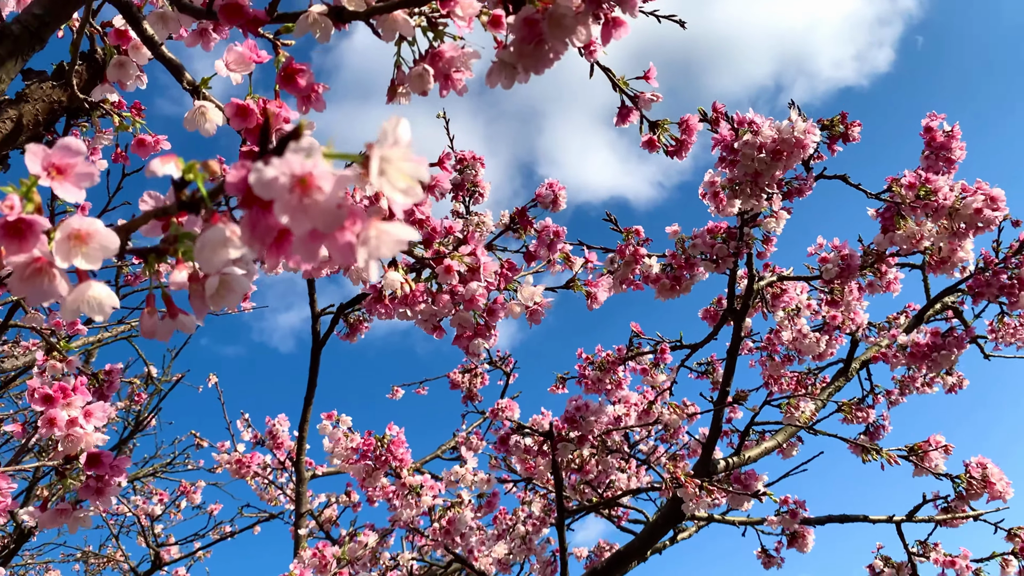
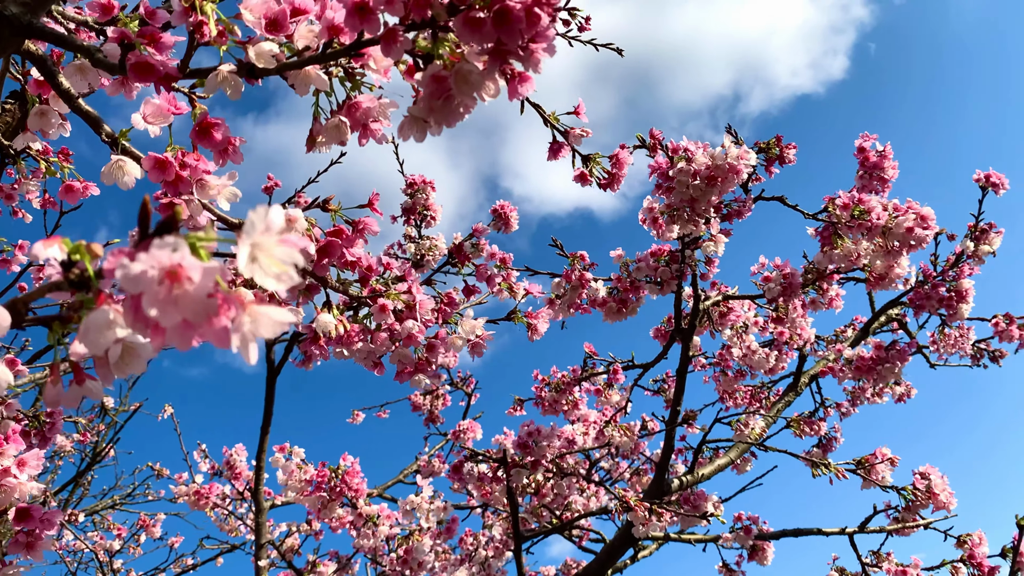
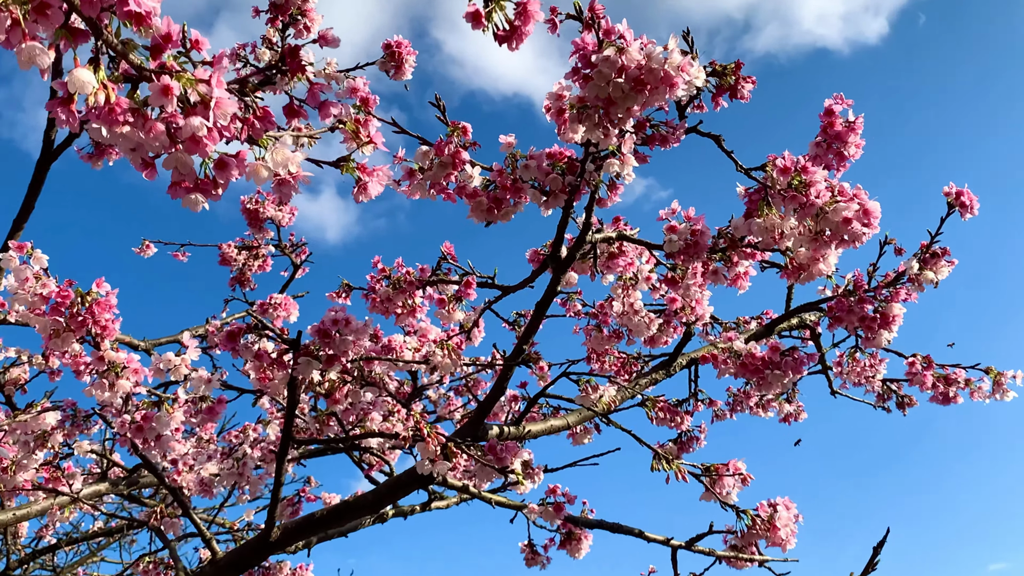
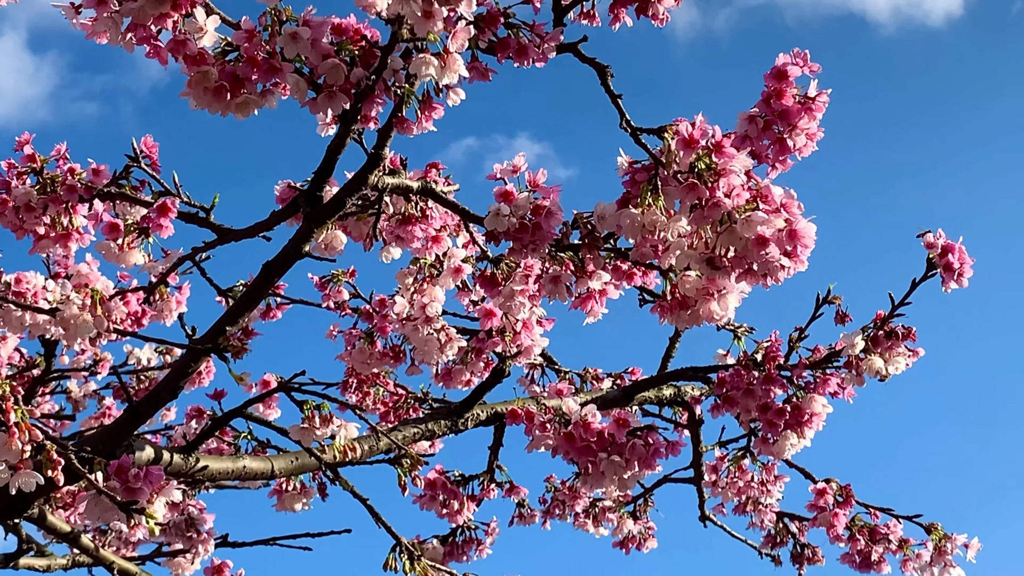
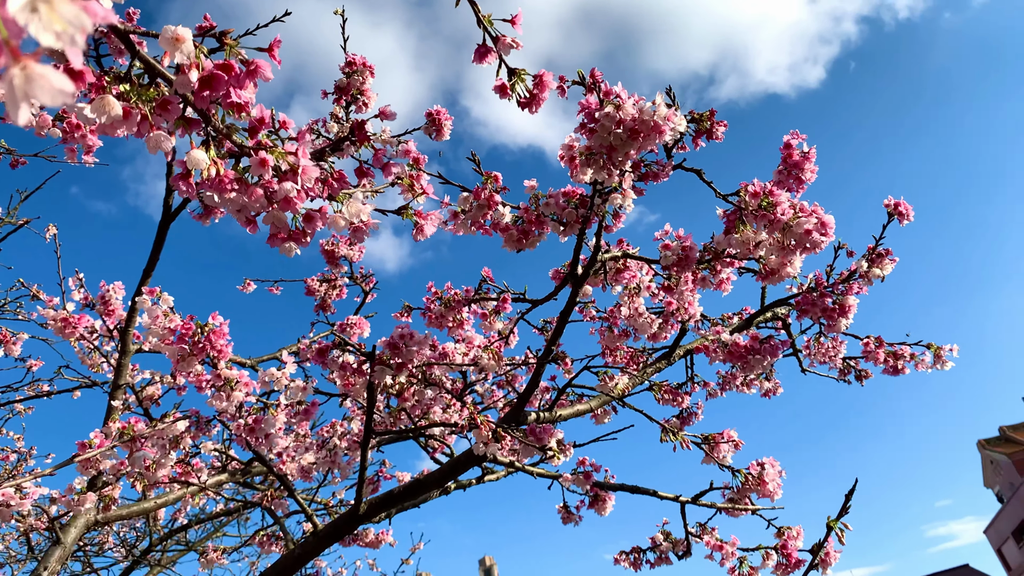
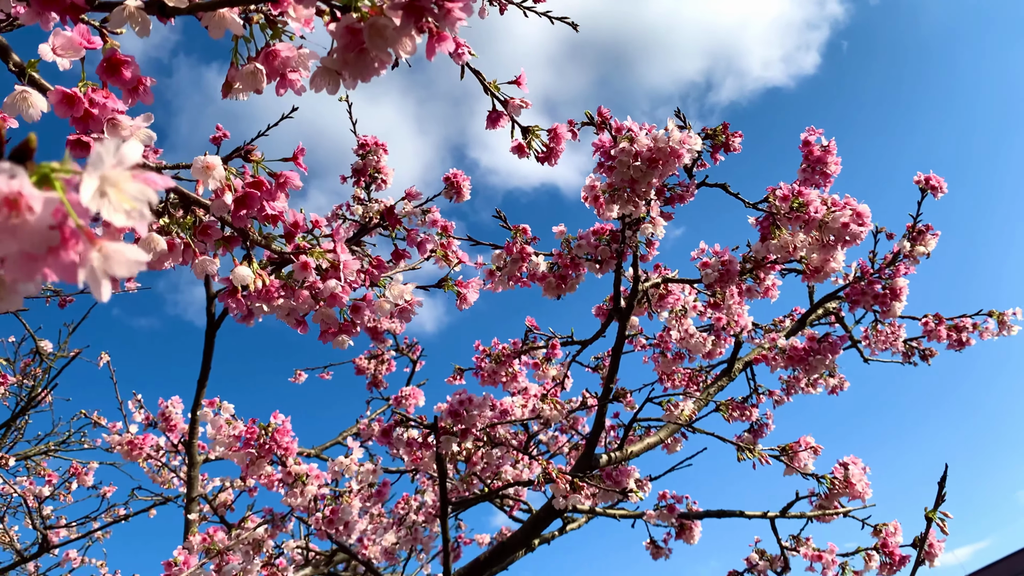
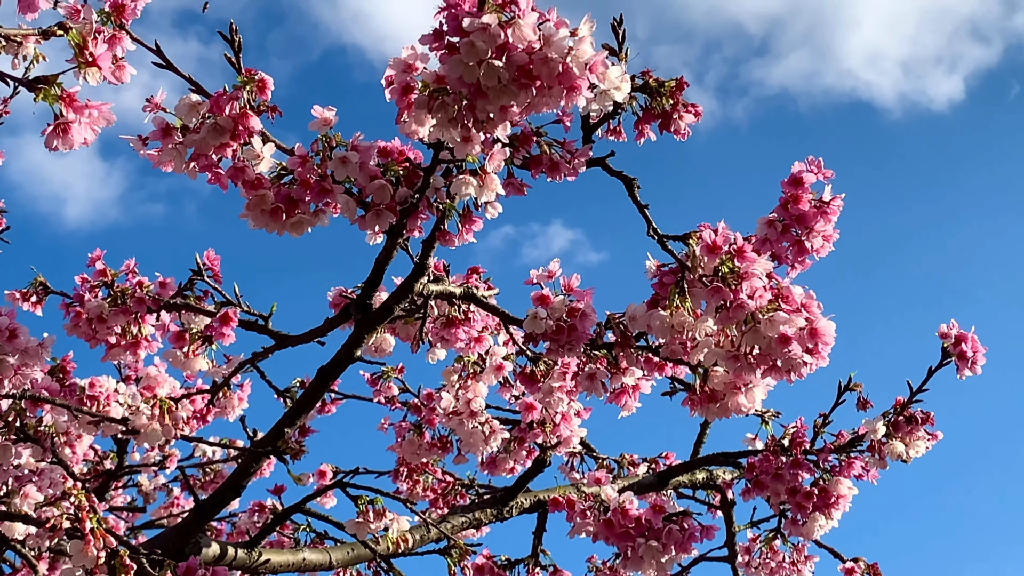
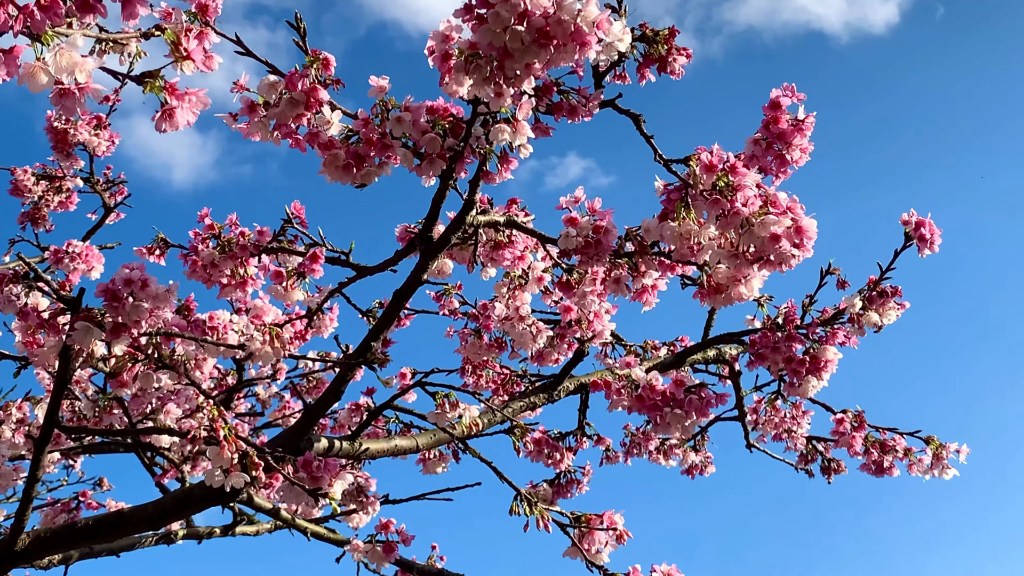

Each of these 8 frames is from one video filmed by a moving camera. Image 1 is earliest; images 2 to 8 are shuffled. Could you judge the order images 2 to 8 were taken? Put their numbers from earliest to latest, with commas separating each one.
2, 6, 5, 3, 8, 7, 4
